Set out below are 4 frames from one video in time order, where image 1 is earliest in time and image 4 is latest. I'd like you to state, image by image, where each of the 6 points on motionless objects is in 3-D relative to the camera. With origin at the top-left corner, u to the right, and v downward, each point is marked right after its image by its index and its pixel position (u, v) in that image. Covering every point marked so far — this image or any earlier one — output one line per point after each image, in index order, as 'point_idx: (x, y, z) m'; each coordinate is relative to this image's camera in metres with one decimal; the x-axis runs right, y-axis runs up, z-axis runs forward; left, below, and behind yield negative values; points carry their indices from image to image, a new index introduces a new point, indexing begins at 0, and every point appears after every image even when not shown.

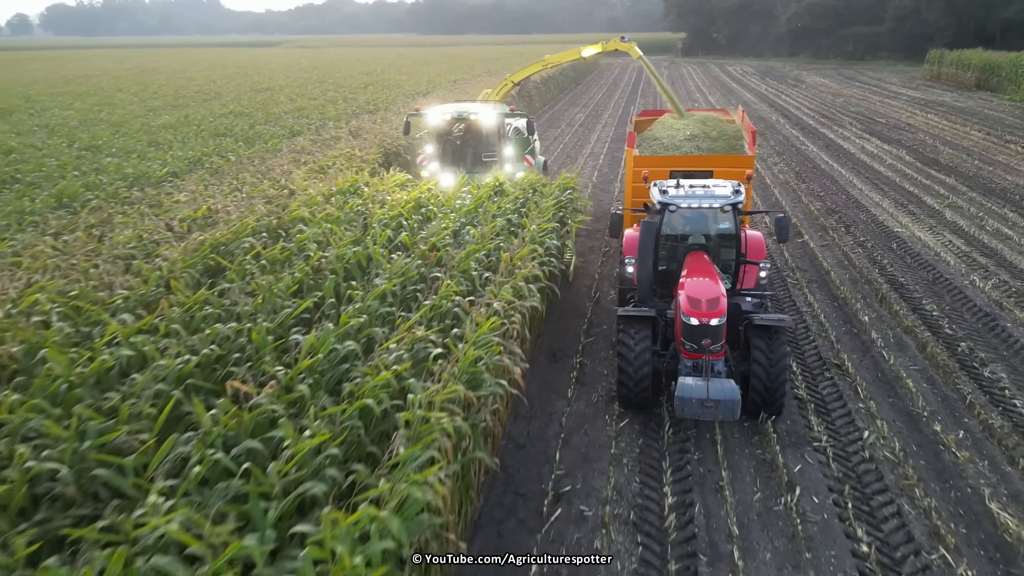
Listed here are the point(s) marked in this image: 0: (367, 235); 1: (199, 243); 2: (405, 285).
0: (-1.1, +0.4, +5.7) m
1: (-2.3, +0.3, +5.4) m
2: (-0.7, +0.1, +4.8) m
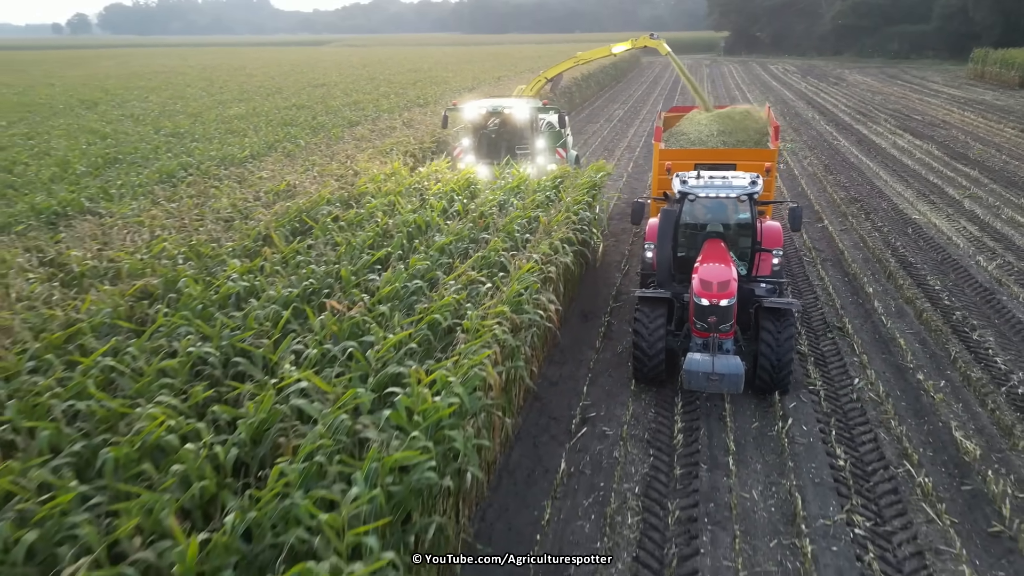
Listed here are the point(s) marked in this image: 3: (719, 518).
0: (-0.8, +0.7, +6.6) m
1: (-1.9, +0.7, +6.3) m
2: (-0.4, +0.4, +5.7) m
3: (+1.2, -1.3, +4.3) m
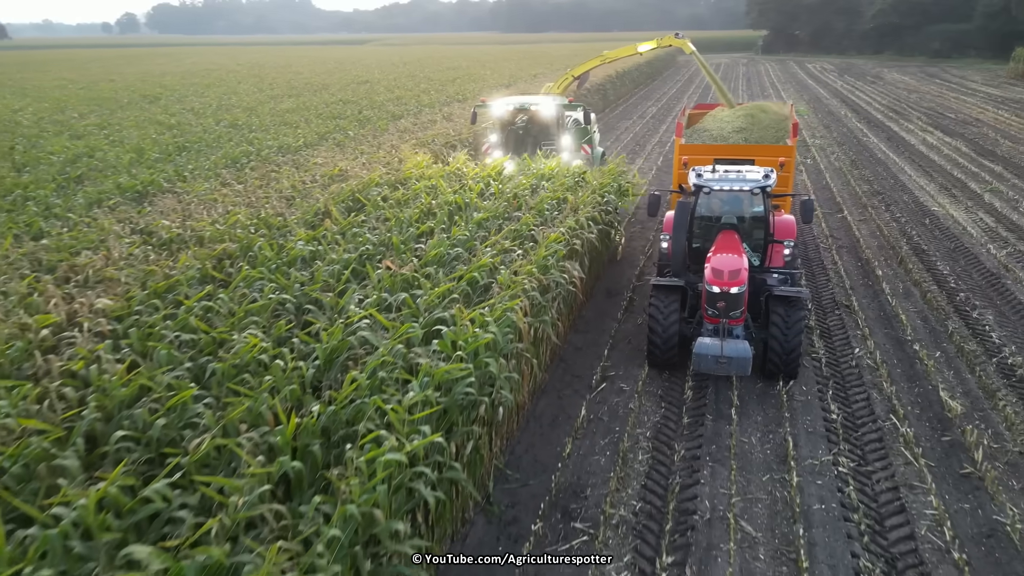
0: (-0.5, +1.0, +7.3) m
1: (-1.6, +0.9, +7.1) m
2: (-0.1, +0.6, +6.3) m
3: (+1.4, -1.1, +4.9) m
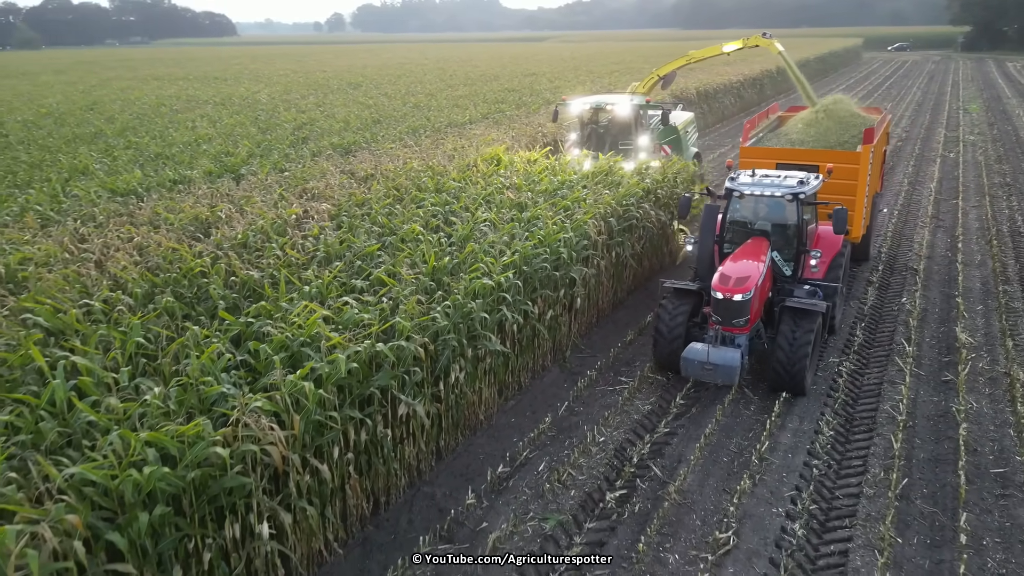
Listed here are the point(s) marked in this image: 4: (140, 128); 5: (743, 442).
0: (+0.9, +1.6, +9.1) m
1: (-0.3, +1.7, +9.1) m
2: (+1.0, +1.3, +8.1) m
3: (+2.0, -0.6, +6.3) m
4: (-5.9, +2.5, +11.8) m
5: (+1.6, -1.0, +5.0) m
